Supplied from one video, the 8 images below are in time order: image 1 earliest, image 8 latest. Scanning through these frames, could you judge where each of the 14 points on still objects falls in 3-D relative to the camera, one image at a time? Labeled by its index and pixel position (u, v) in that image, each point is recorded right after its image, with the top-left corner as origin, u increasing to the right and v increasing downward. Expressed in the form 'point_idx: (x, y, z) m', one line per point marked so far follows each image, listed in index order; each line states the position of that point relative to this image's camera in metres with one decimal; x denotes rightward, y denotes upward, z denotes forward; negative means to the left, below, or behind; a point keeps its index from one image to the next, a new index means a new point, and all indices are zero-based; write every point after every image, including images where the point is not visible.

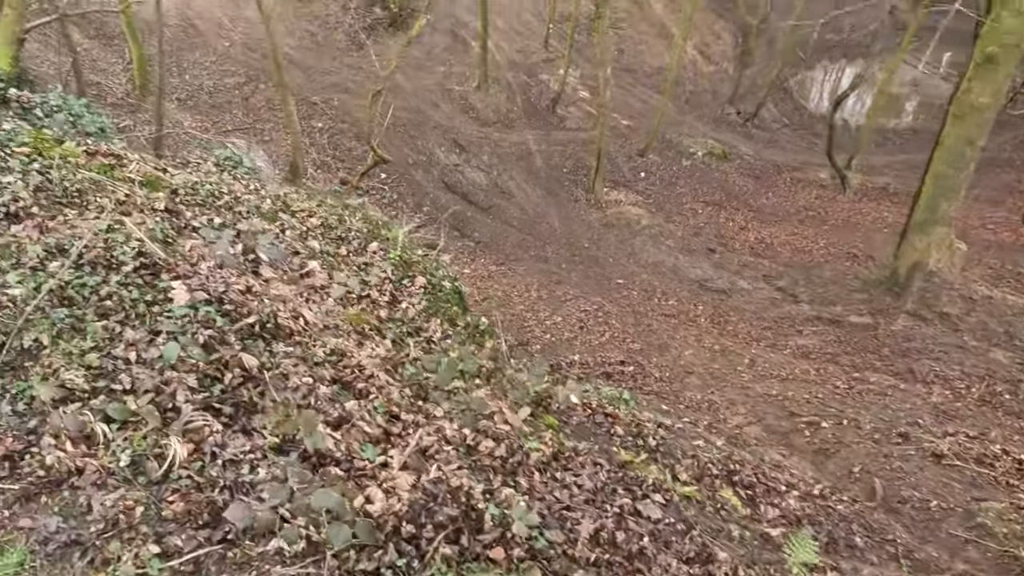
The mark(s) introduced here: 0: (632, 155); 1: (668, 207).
0: (+3.5, +3.9, +19.6) m
1: (+4.1, +2.1, +17.3) m
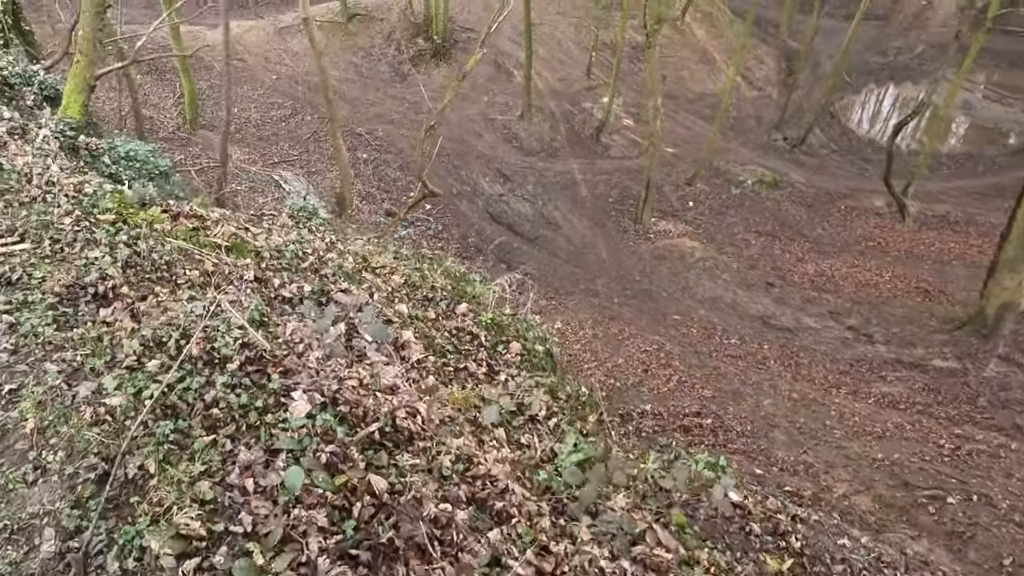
0: (+4.8, +3.0, +19.1) m
1: (+5.2, +1.3, +16.8) m
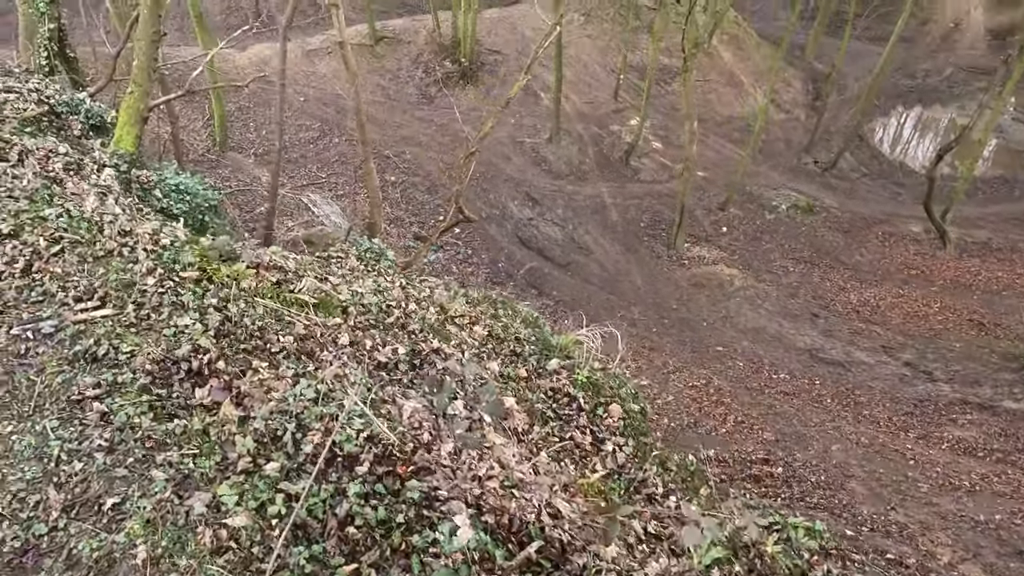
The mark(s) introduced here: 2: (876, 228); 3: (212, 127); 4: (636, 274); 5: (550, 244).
0: (+5.7, +2.2, +18.8) m
1: (+6.0, +0.6, +16.4) m
2: (+10.6, +1.7, +19.3) m
3: (-8.3, +4.4, +18.3) m
4: (+3.0, +0.3, +15.9) m
5: (+0.9, +1.1, +16.9) m
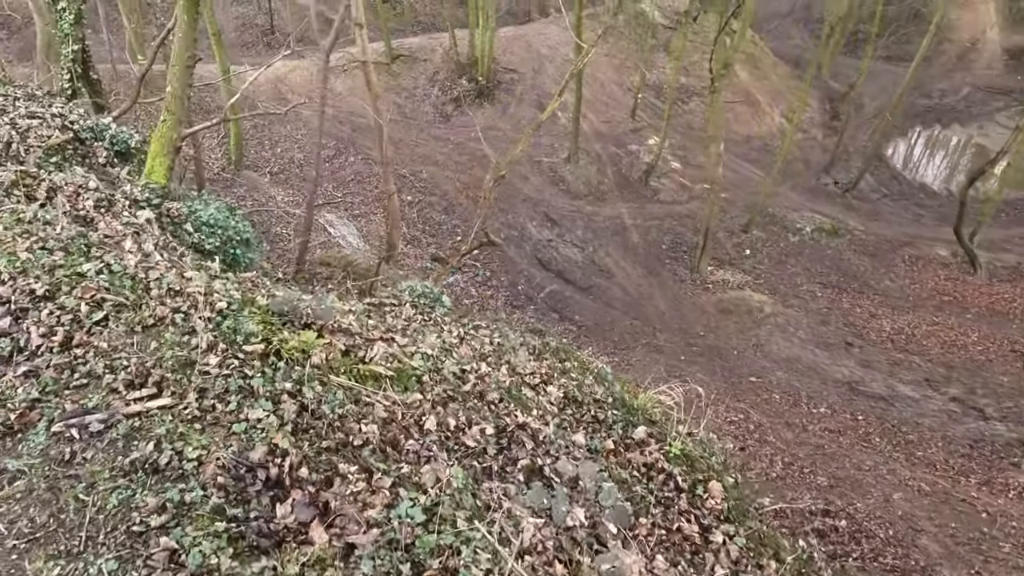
0: (+6.2, +1.6, +18.4) m
1: (+6.5, 0.0, +16.0) m
2: (+11.1, +1.0, +18.9) m
3: (-7.8, +3.9, +18.1) m
4: (+3.4, -0.2, +15.5) m
5: (+1.4, +0.6, +16.6) m
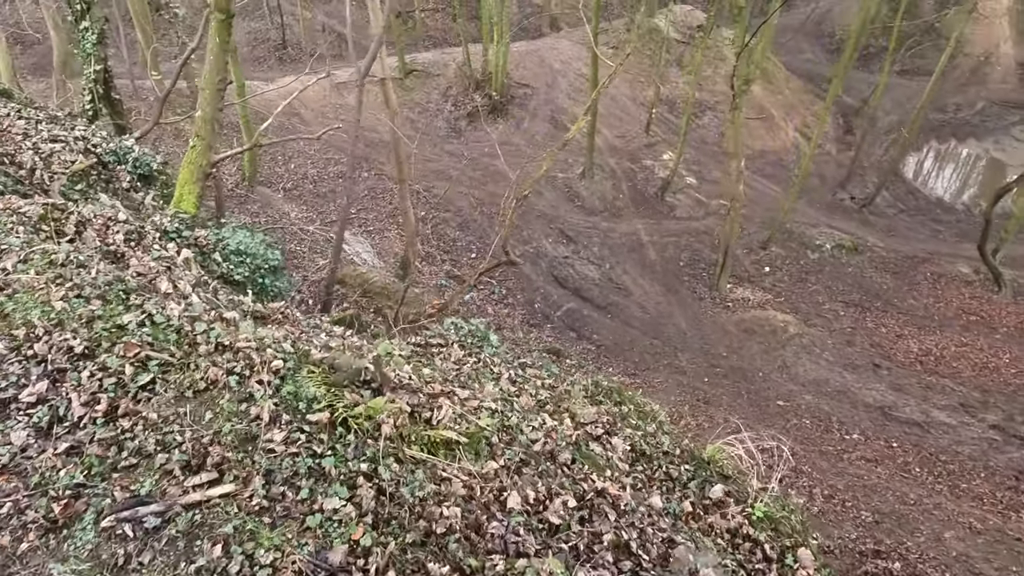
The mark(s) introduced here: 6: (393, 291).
0: (+6.6, +1.1, +18.1) m
1: (+6.9, -0.5, +15.7) m
2: (+11.5, +0.5, +18.5) m
3: (-7.3, +3.4, +17.9) m
4: (+3.8, -0.7, +15.2) m
5: (+1.8, +0.1, +16.3) m
6: (-2.3, 0.0, +12.9) m
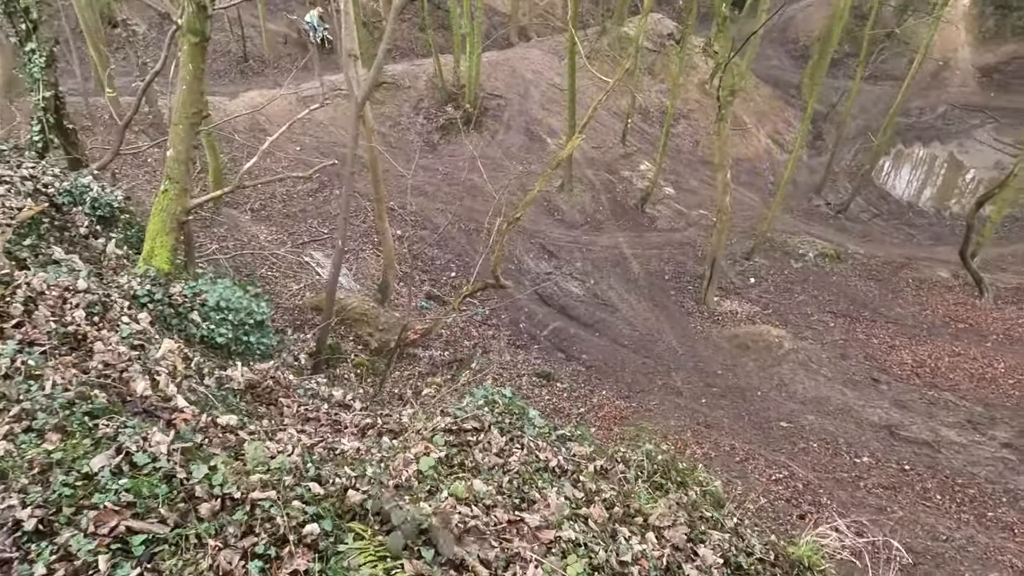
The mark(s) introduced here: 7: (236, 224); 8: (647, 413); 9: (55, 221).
0: (+6.1, +0.8, +17.9) m
1: (+6.5, -0.7, +15.4) m
2: (+11.0, +0.4, +18.5) m
3: (-7.9, +2.7, +17.0) m
4: (+3.5, -1.0, +14.8) m
5: (+1.4, -0.3, +15.8) m
6: (-2.5, -0.5, +12.2) m
7: (-6.4, +1.5, +15.5) m
8: (+2.3, -2.2, +11.5) m
9: (-4.6, +0.8, +6.6) m
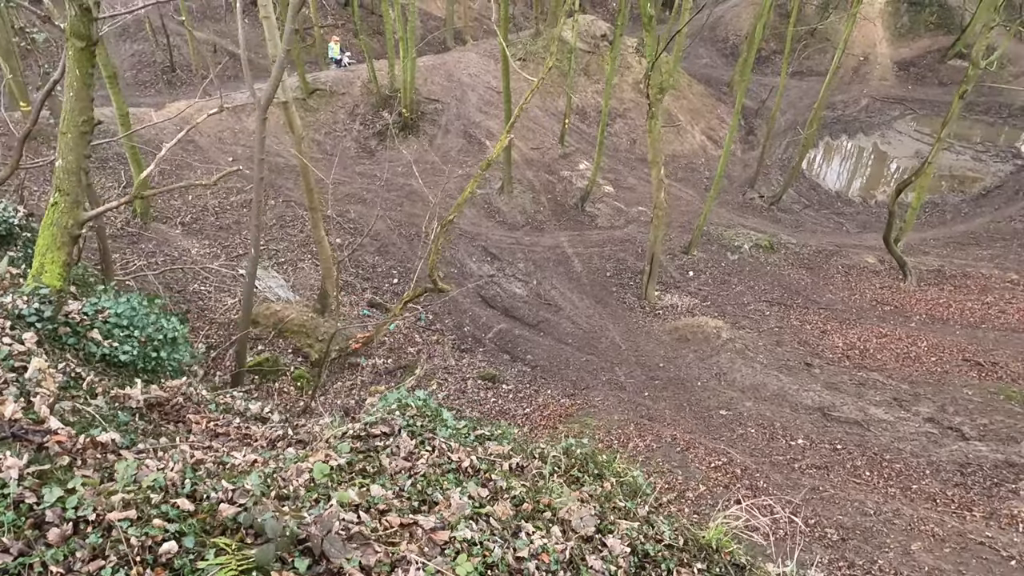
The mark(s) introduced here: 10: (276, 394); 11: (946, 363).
0: (+4.5, +0.9, +18.2) m
1: (+5.2, -0.5, +15.8) m
2: (+9.4, +0.8, +19.2) m
3: (-9.4, +2.3, +16.4) m
4: (+2.3, -1.0, +15.0) m
5: (+0.1, -0.3, +15.9) m
6: (-3.6, -0.7, +11.9) m
7: (-7.8, +1.1, +15.0) m
8: (+1.4, -2.1, +11.6) m
9: (-5.3, +0.6, +6.2) m
10: (-3.5, -1.5, +9.7) m
11: (+8.1, -1.4, +12.5) m
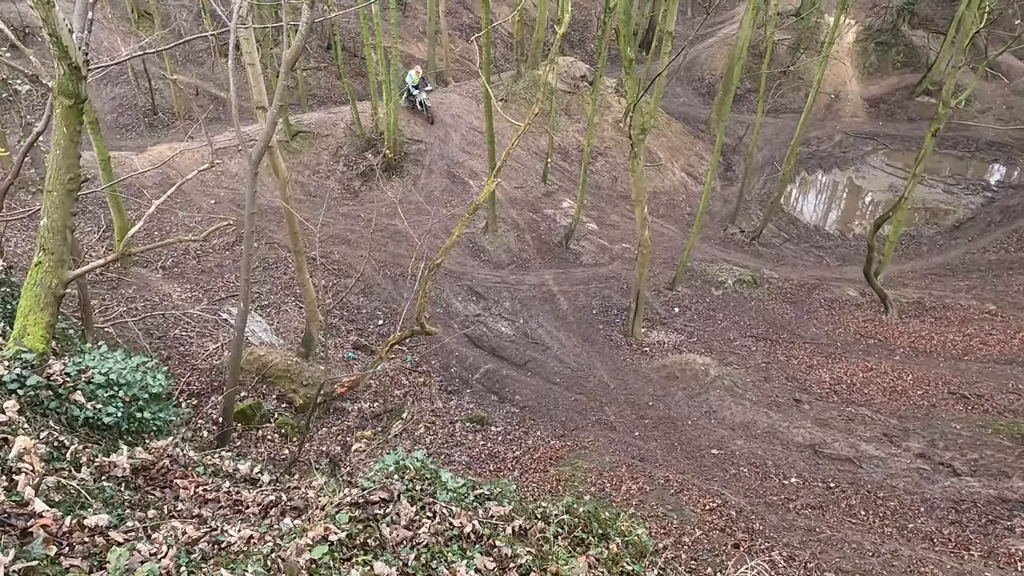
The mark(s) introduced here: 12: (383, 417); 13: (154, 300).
0: (+4.1, -0.1, +18.3) m
1: (+4.9, -1.4, +15.8) m
2: (+9.0, -0.2, +19.4) m
3: (-9.8, +1.1, +16.2) m
4: (+2.0, -1.8, +14.9) m
5: (-0.2, -1.3, +15.8) m
6: (-3.8, -1.5, +11.7) m
7: (-8.1, +0.1, +14.7) m
8: (+1.2, -2.8, +11.5) m
9: (-5.4, 0.0, +6.1) m
10: (-3.6, -2.2, +9.5) m
11: (+7.9, -2.0, +12.6) m
12: (-2.3, -2.3, +11.6) m
13: (-7.5, -0.3, +13.8) m
